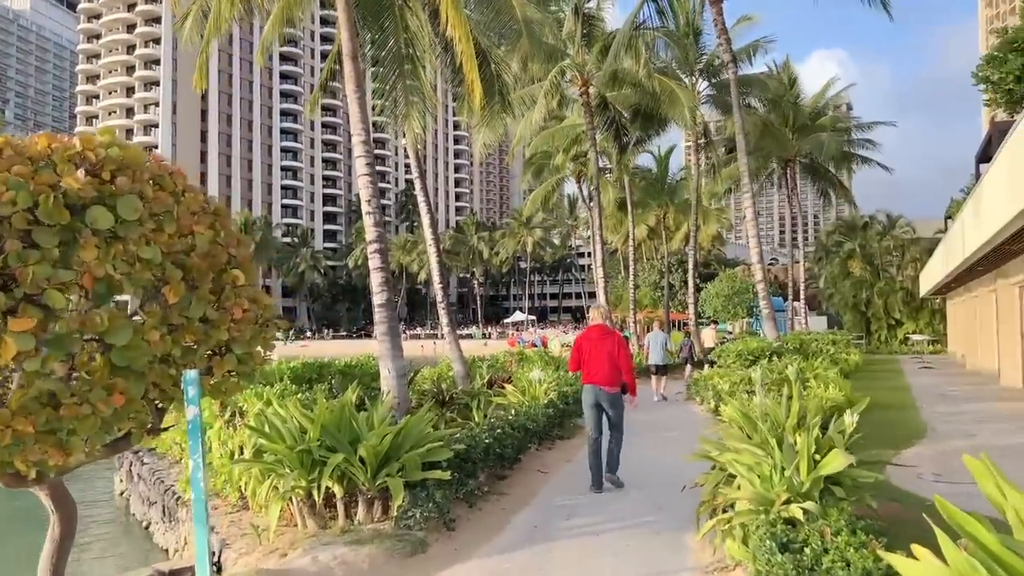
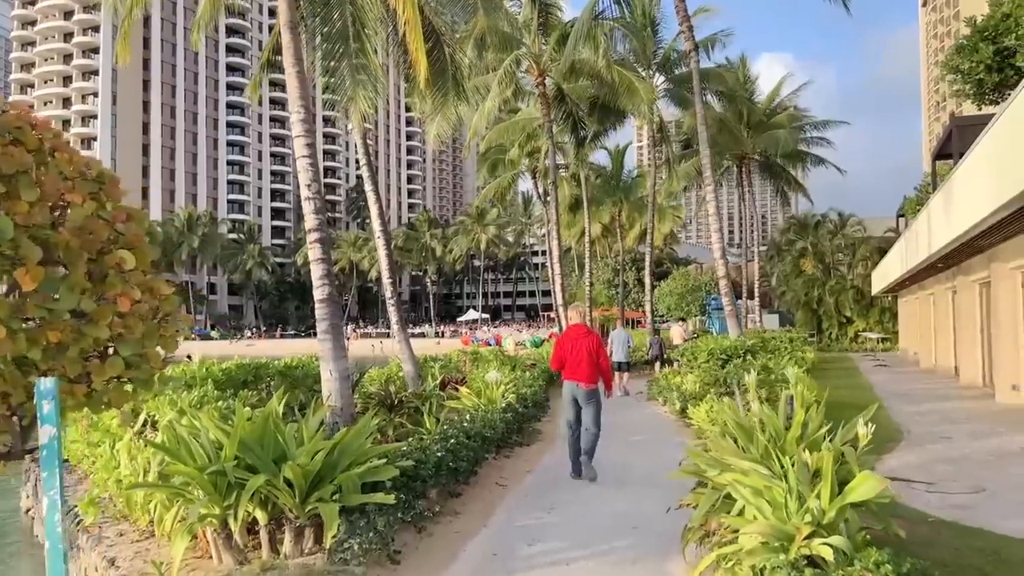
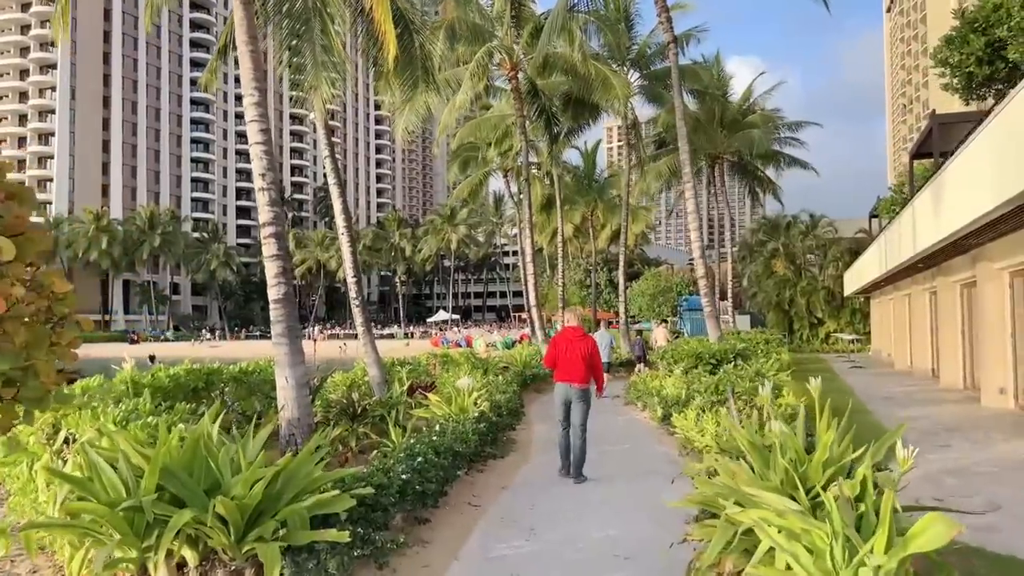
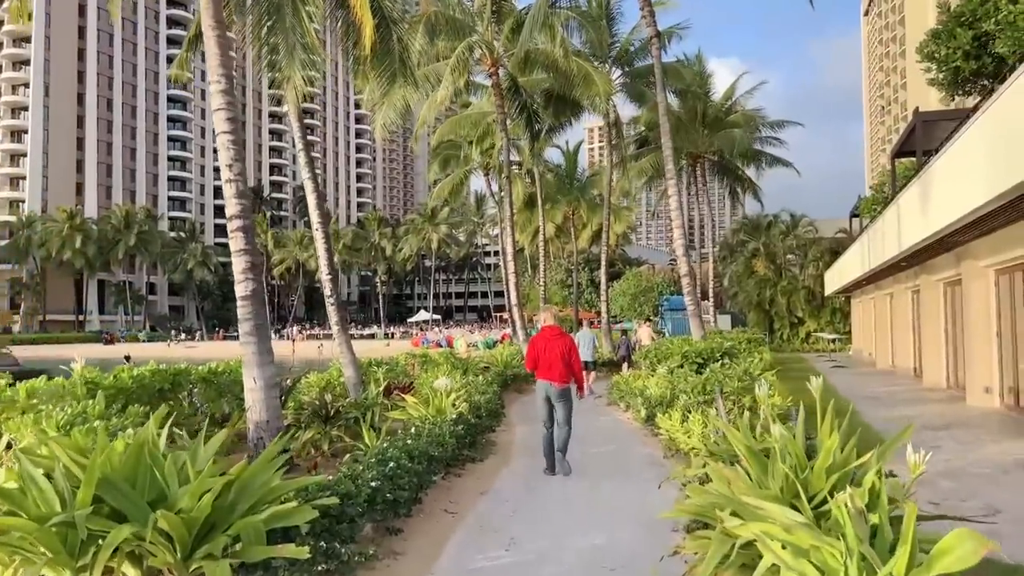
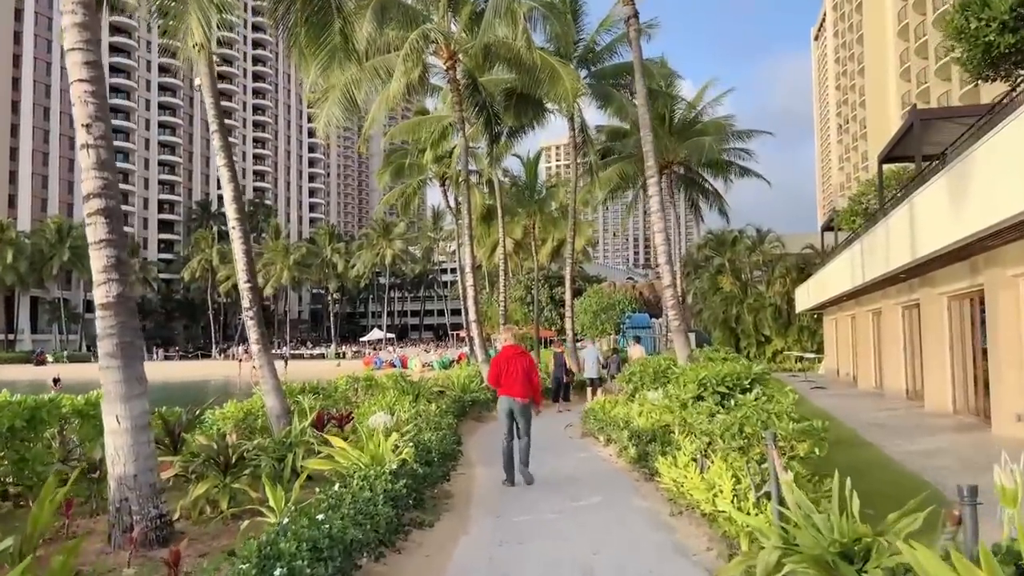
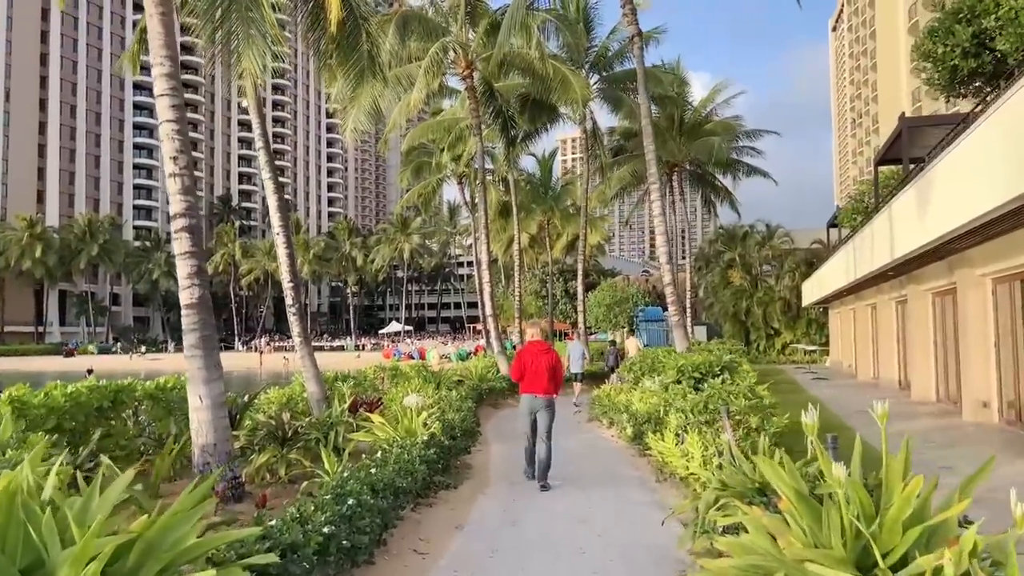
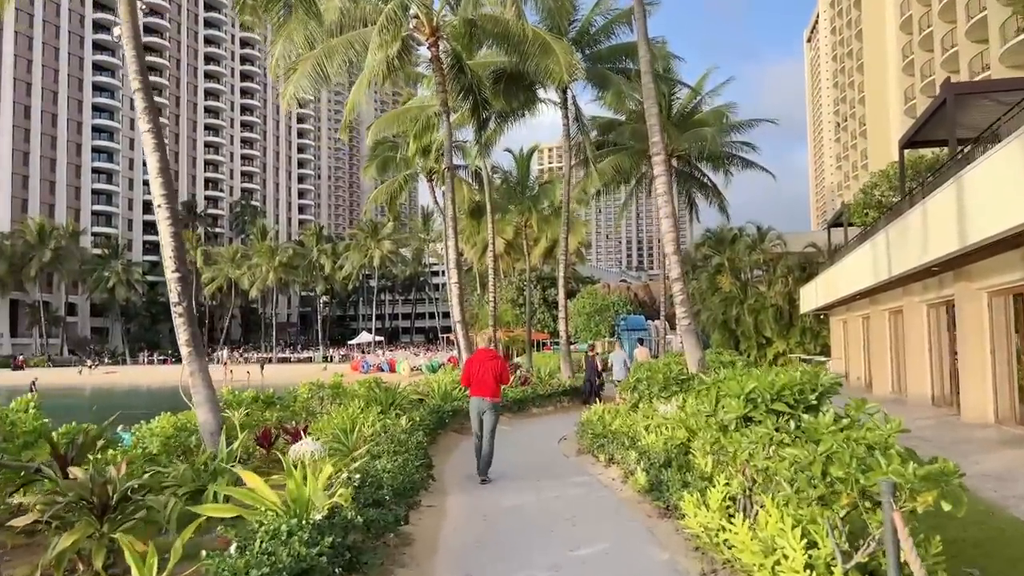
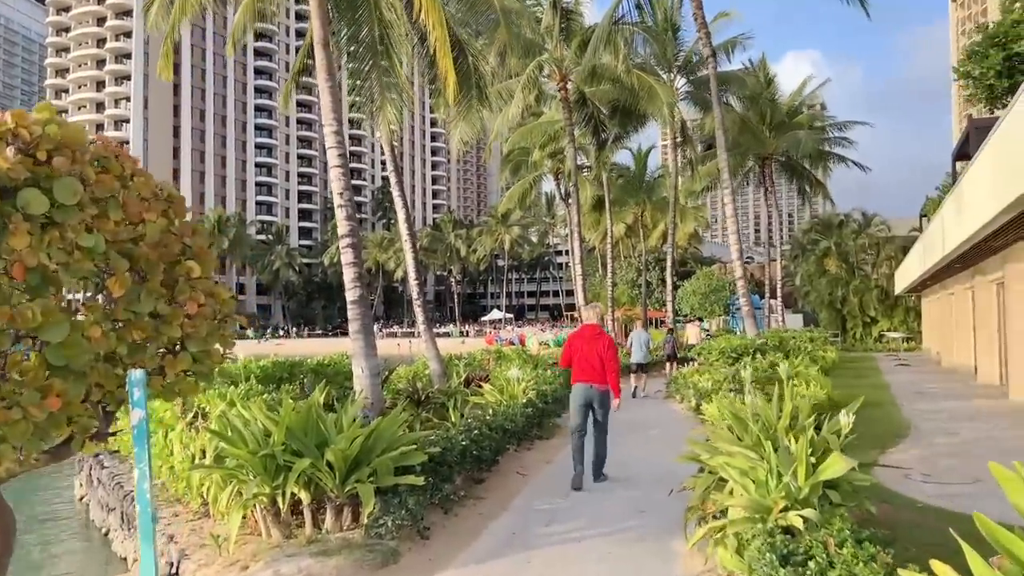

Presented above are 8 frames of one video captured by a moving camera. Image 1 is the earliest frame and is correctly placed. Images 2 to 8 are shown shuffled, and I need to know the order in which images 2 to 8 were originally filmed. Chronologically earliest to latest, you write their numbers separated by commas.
8, 2, 3, 4, 6, 5, 7
